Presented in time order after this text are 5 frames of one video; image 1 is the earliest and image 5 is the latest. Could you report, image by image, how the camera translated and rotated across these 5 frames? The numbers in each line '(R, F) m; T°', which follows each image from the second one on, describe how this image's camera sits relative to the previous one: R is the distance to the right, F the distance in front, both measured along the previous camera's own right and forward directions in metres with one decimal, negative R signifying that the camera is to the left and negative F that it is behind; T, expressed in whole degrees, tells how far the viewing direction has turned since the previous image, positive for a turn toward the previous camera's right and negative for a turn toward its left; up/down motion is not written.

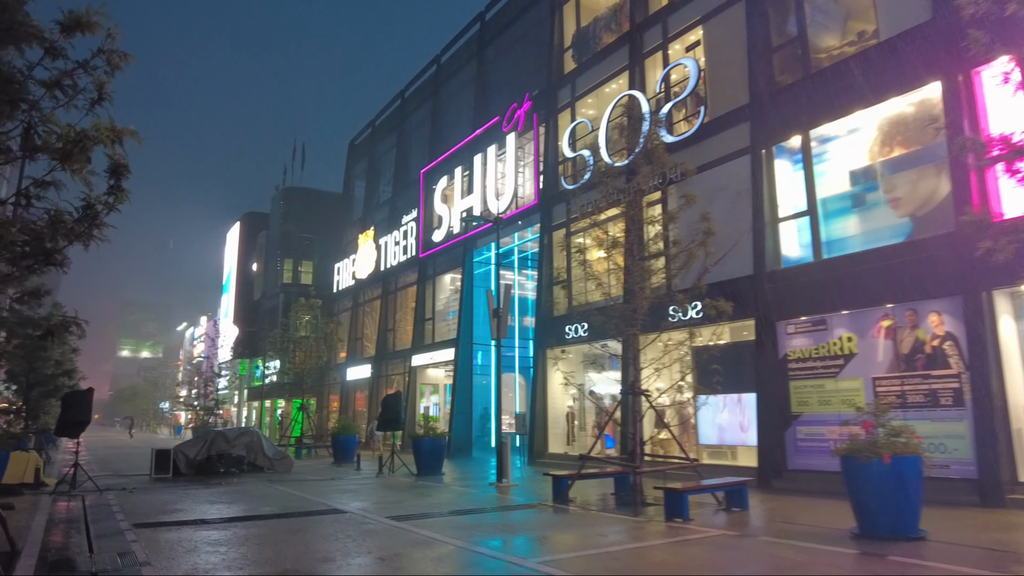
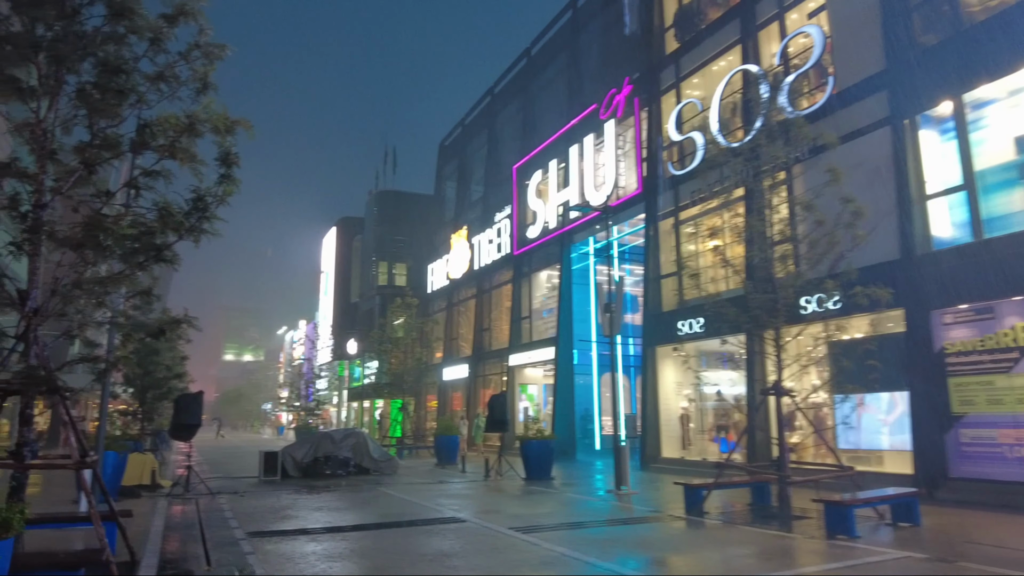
(-0.6, +0.9) m; -7°
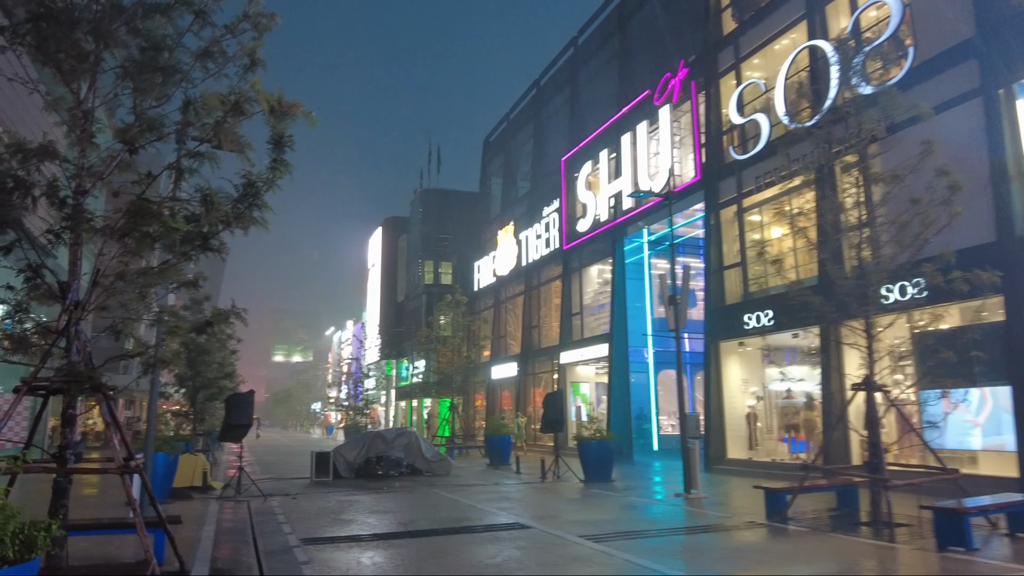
(-0.3, +0.7) m; -3°
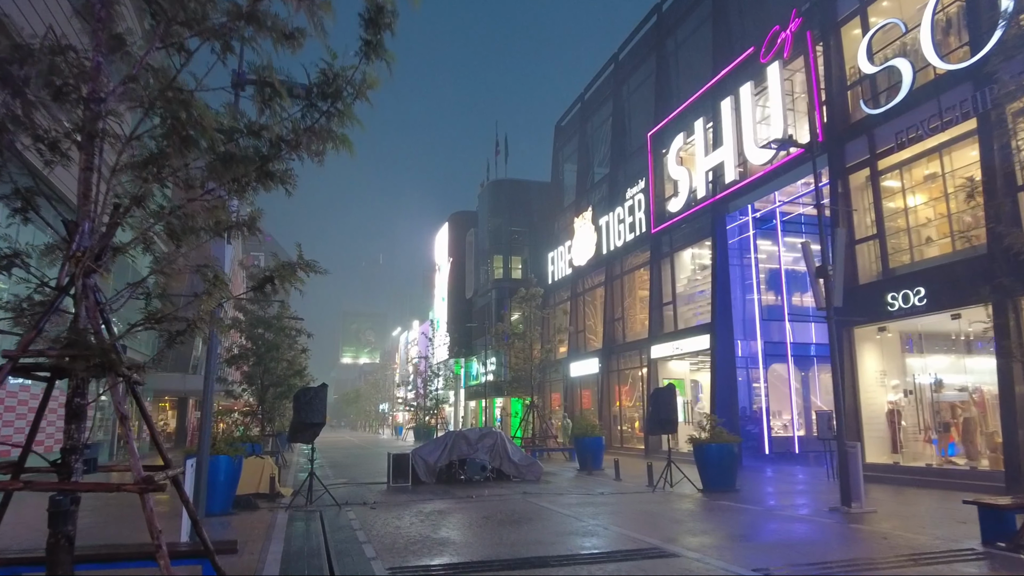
(-0.8, +2.1) m; -5°
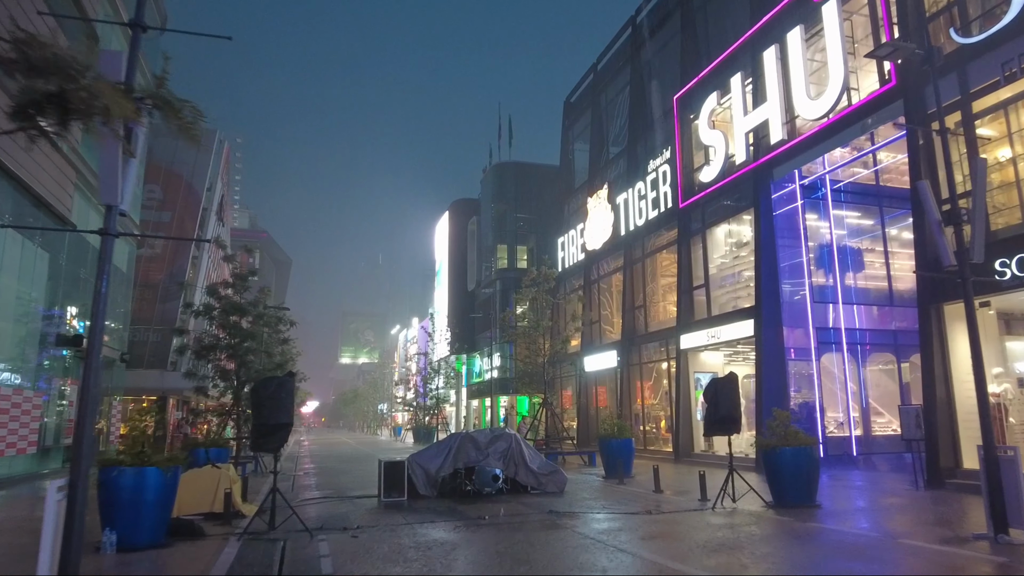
(-0.3, +2.9) m; 0°
